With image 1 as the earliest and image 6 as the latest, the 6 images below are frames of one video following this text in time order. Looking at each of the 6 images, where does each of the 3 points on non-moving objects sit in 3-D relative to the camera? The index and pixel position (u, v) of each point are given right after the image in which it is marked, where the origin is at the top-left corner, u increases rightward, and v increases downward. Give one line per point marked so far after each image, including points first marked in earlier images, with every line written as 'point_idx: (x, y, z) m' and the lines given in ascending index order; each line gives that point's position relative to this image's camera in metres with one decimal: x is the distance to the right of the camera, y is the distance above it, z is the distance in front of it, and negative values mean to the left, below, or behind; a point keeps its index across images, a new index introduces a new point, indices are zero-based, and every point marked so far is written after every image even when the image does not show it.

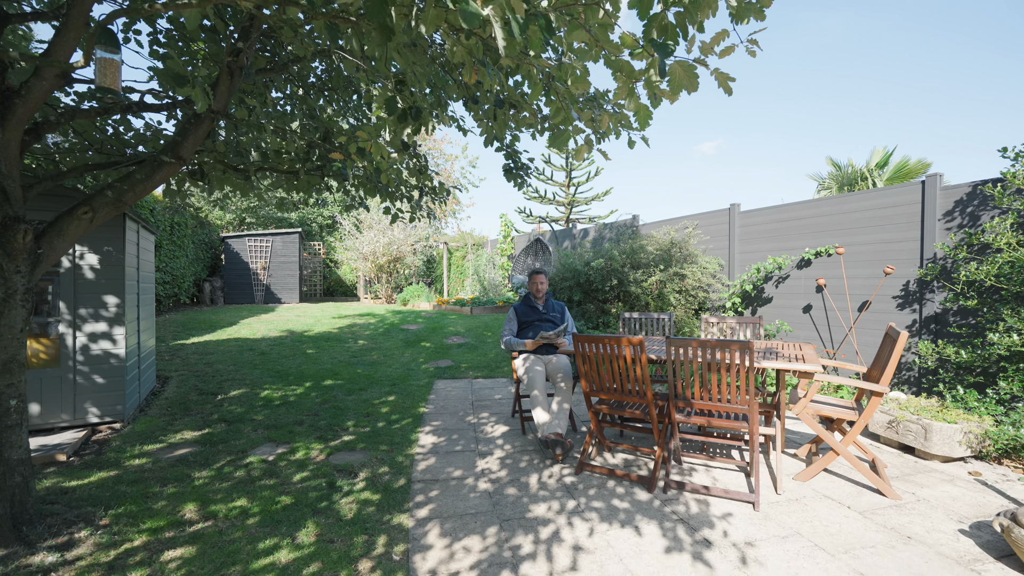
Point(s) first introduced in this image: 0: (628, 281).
0: (+1.6, +0.1, +6.6) m
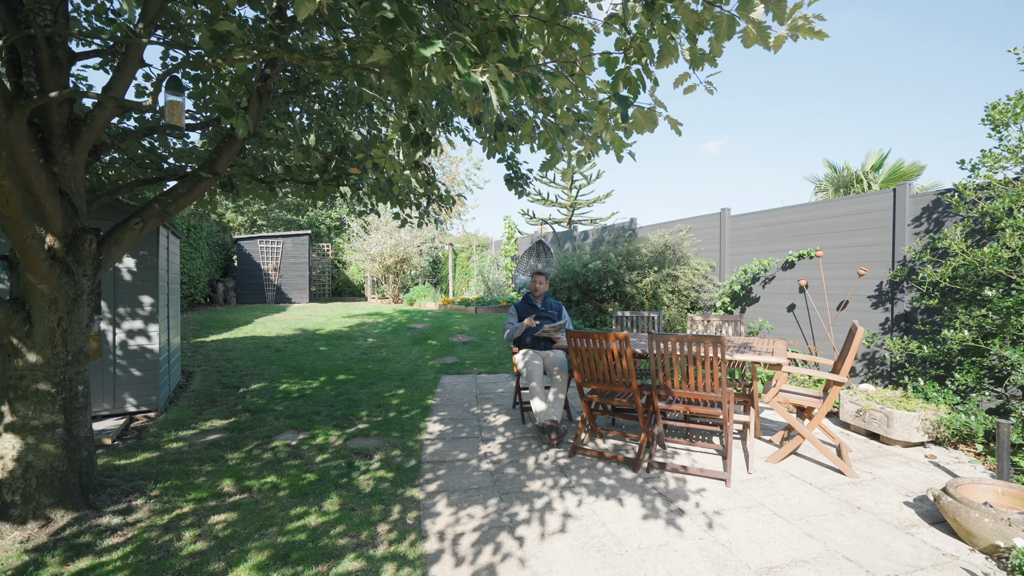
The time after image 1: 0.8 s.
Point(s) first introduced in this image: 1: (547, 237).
0: (+1.6, +0.1, +6.9) m
1: (+0.9, +1.3, +11.8) m
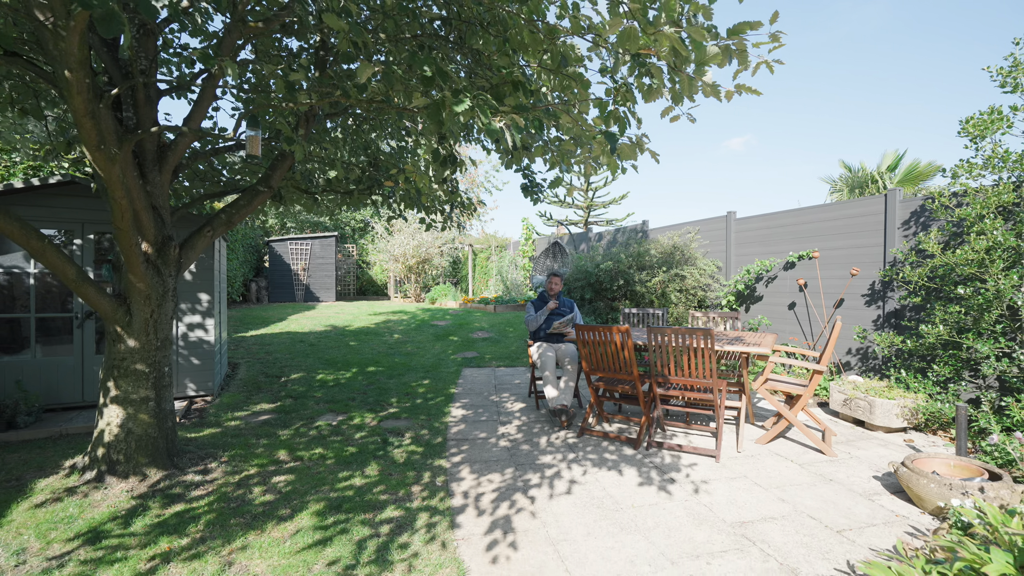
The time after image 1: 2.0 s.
0: (+1.9, +0.1, +7.3) m
1: (+1.4, +1.3, +12.2) m
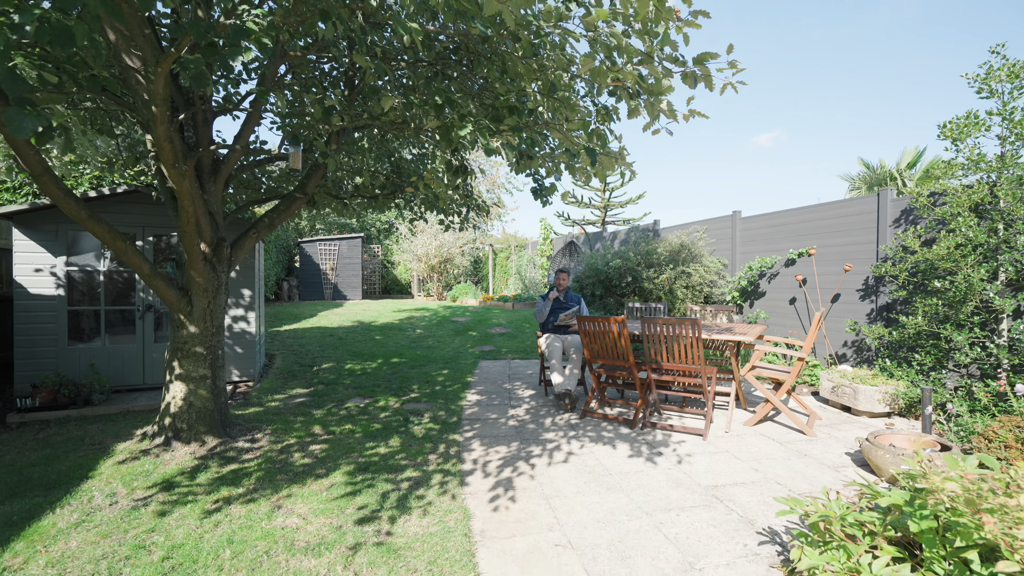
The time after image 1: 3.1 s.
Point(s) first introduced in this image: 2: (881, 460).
0: (+2.1, +0.2, +7.6) m
1: (+1.8, +1.4, +12.5) m
2: (+2.4, -1.1, +3.0) m
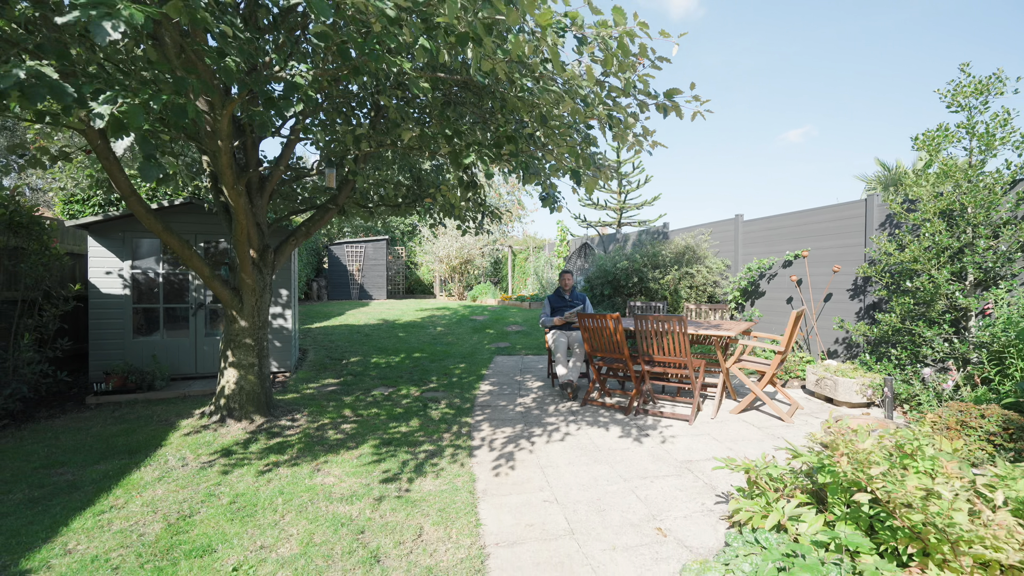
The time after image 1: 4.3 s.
0: (+2.3, +0.2, +8.0) m
1: (+2.3, +1.4, +12.9) m
2: (+2.4, -1.1, +3.4) m
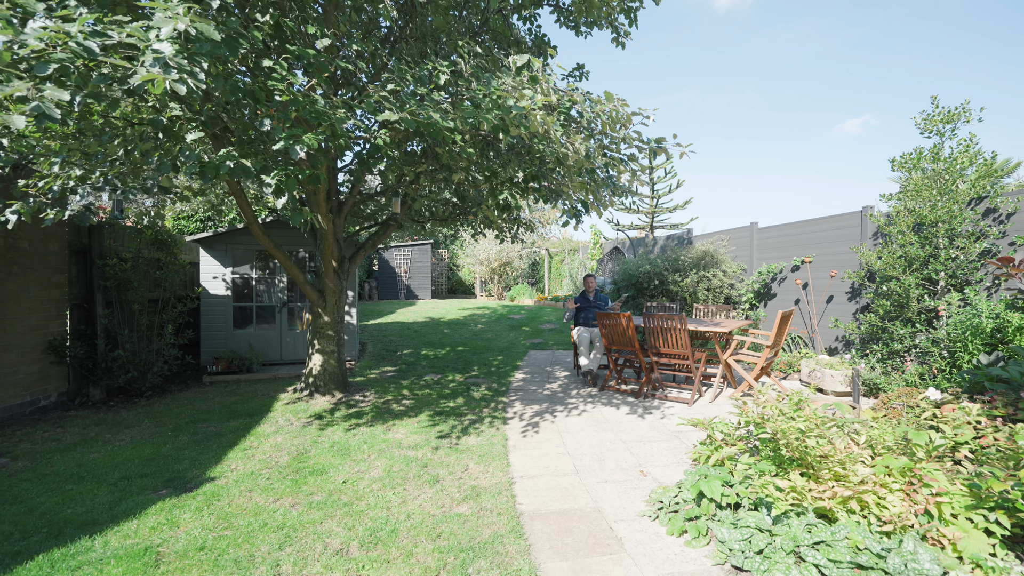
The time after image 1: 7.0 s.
0: (+3.0, +0.1, +8.8) m
1: (+3.3, +1.3, +13.7) m
2: (+2.6, -1.1, +4.1) m
